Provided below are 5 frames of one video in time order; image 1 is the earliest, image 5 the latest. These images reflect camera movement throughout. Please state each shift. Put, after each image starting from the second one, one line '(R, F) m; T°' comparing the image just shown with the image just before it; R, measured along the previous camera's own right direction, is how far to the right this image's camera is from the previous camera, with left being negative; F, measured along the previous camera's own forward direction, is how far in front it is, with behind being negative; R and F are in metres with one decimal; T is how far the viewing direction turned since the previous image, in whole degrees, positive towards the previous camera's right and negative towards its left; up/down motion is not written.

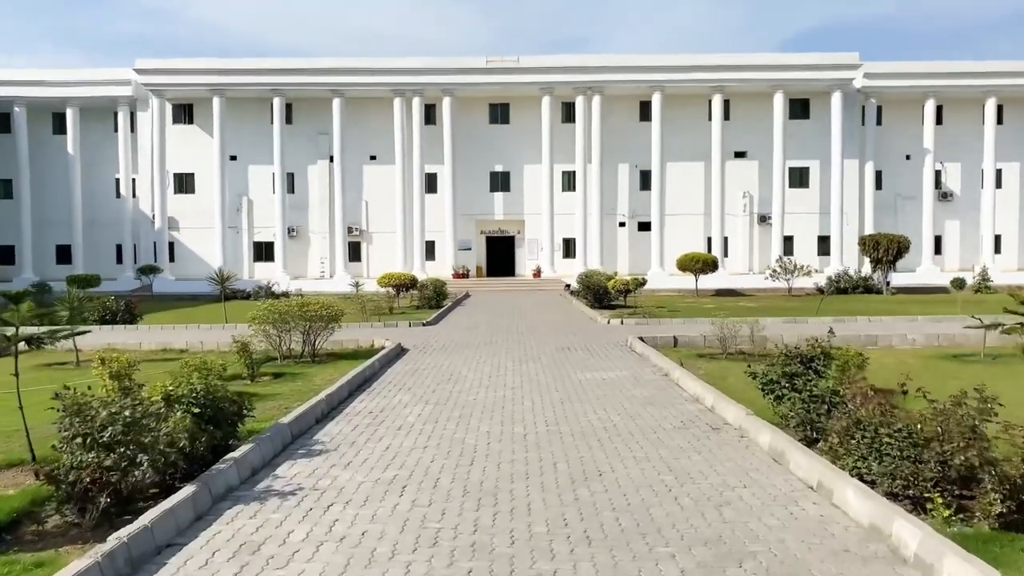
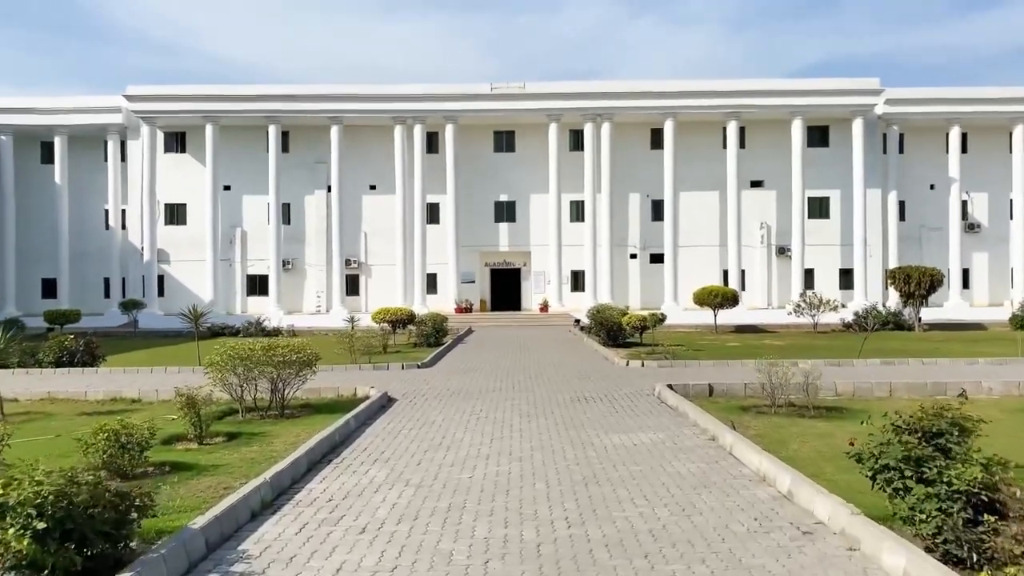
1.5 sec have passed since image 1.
(0.0, +1.9) m; 0°
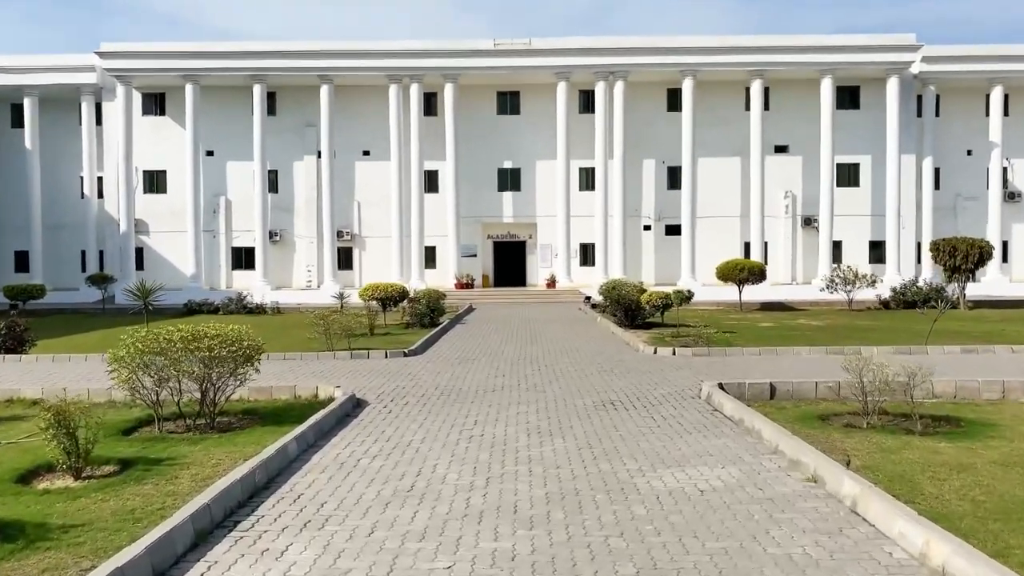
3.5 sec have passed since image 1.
(0.0, +2.5) m; 0°
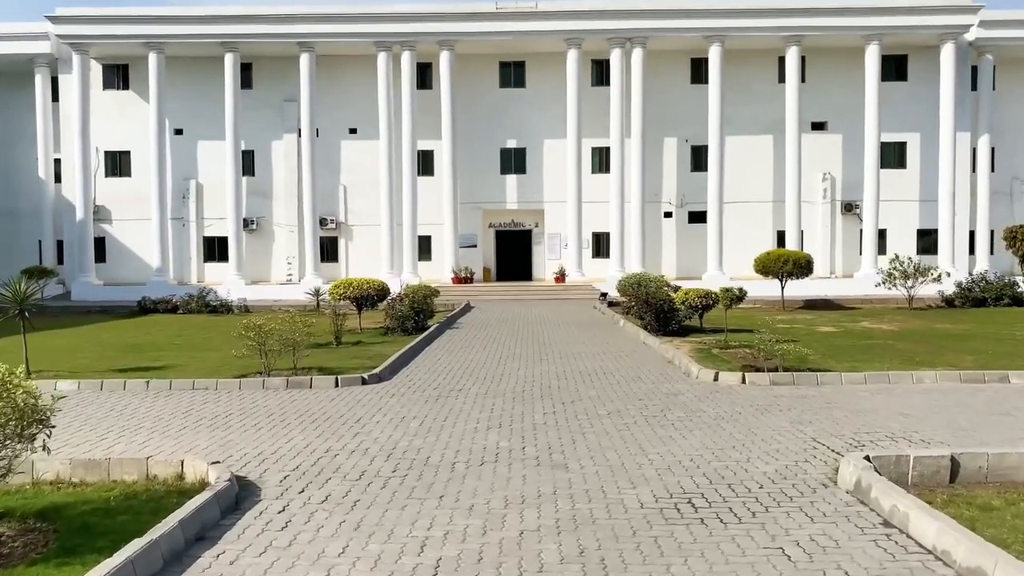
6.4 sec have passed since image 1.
(0.0, +3.6) m; 0°
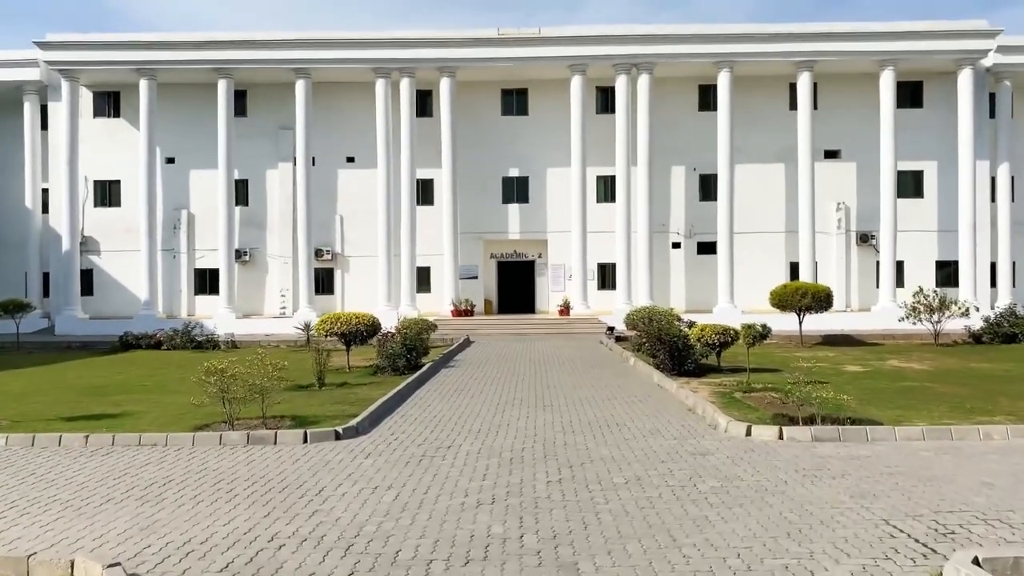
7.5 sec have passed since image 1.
(0.0, +1.2) m; 0°
